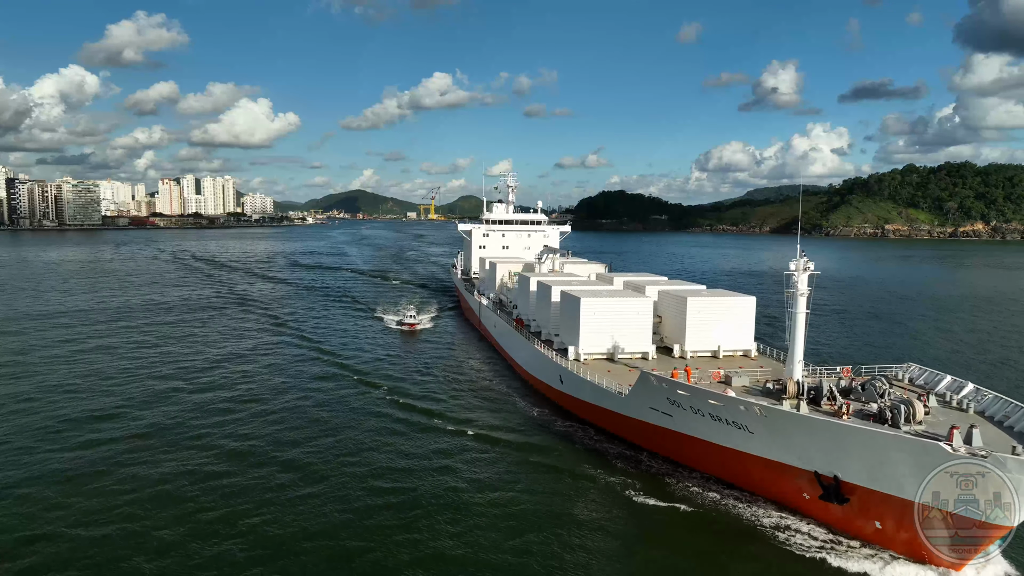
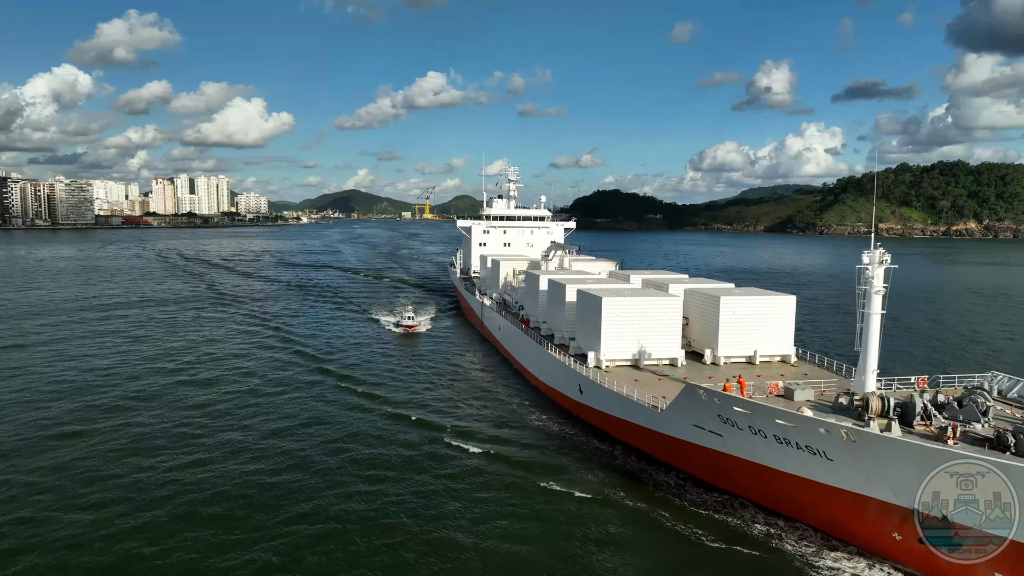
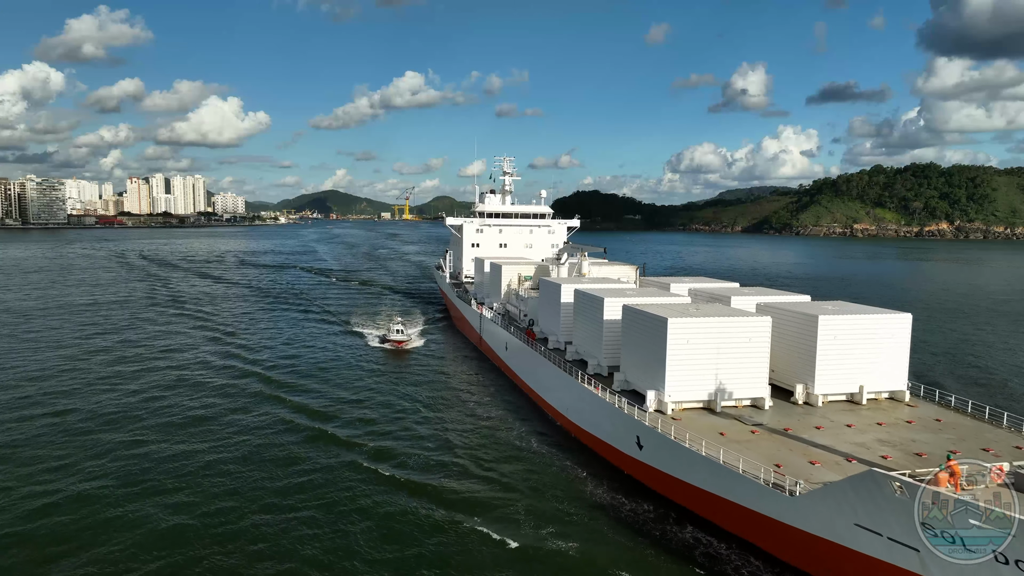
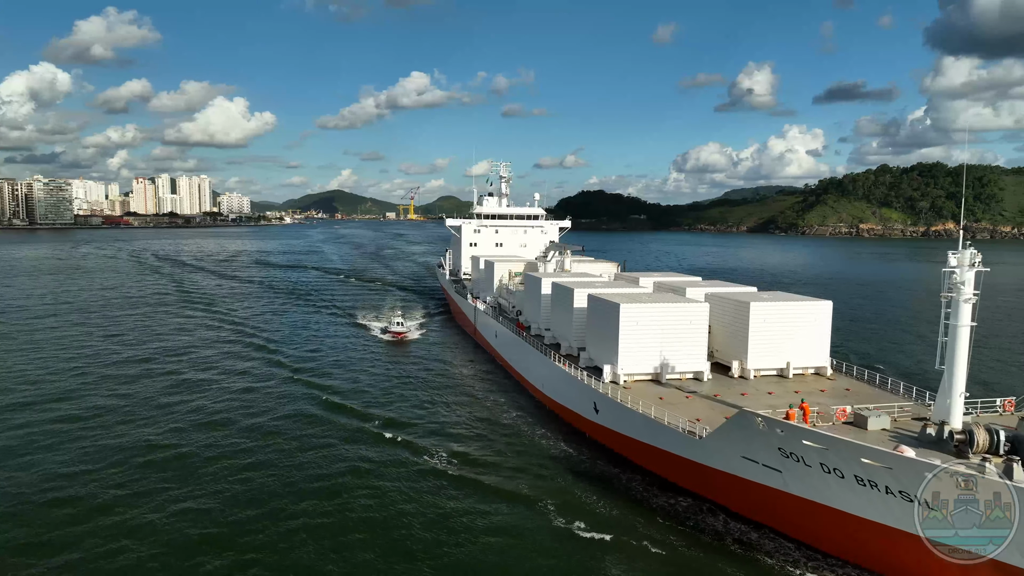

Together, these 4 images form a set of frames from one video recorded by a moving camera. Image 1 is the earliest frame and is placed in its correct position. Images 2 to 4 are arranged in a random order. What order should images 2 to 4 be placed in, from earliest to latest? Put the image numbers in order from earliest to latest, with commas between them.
2, 4, 3
